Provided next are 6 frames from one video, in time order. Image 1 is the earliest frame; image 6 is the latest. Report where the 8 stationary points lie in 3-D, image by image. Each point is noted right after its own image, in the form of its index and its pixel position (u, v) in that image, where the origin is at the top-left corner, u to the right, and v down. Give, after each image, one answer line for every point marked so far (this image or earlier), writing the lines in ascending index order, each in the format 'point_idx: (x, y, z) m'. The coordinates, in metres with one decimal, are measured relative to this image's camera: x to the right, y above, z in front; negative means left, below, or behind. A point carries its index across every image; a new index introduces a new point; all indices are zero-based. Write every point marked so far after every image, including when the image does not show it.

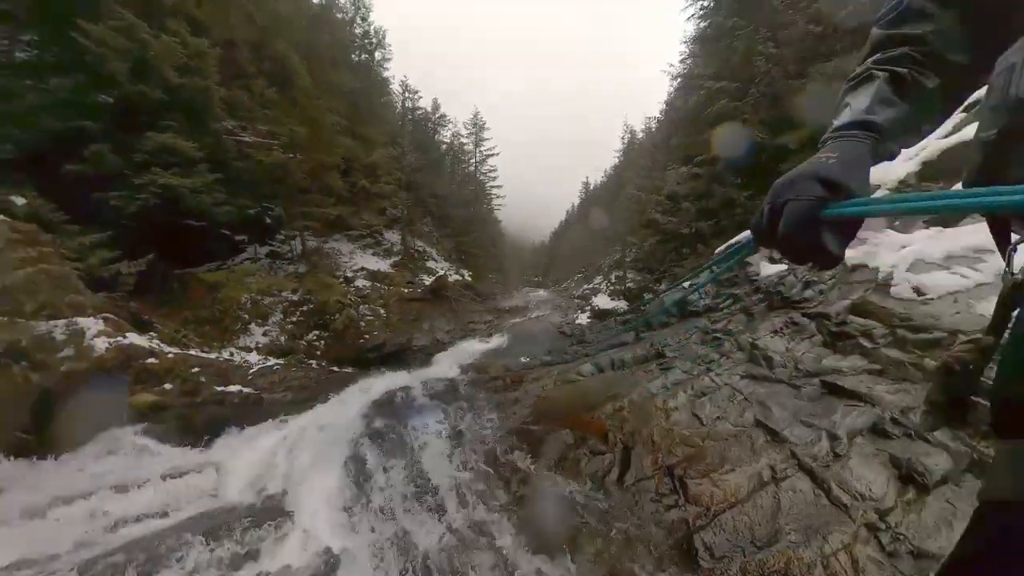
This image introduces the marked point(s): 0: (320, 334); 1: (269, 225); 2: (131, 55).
0: (-3.6, -0.9, +6.1) m
1: (-4.8, +1.3, +6.4) m
2: (-5.0, +3.1, +4.3) m
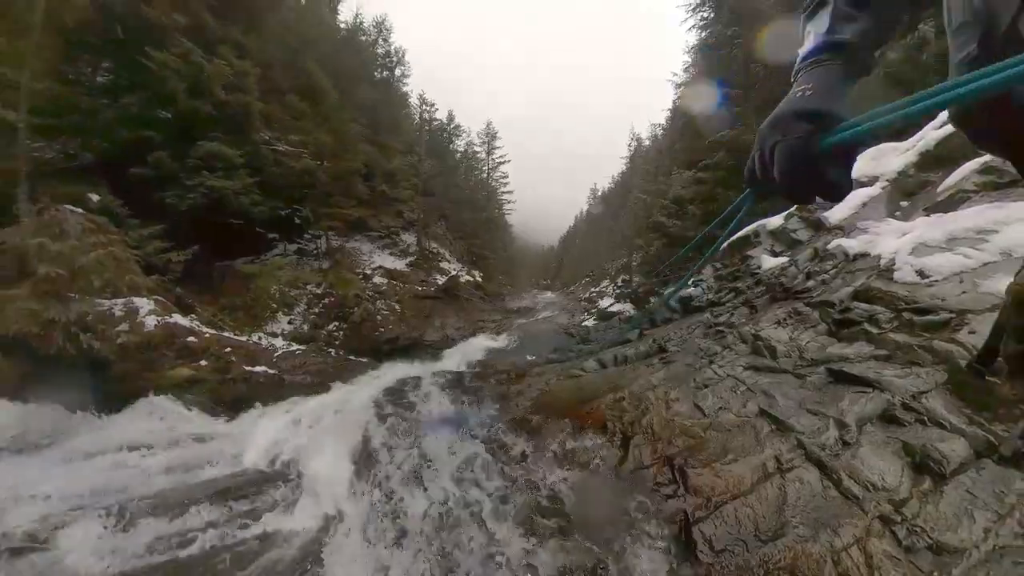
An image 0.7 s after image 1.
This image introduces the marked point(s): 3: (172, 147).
0: (-3.5, -0.8, +6.6) m
1: (-4.6, +1.4, +7.0) m
2: (-5.0, +3.3, +5.0) m
3: (-5.4, +2.2, +5.2) m
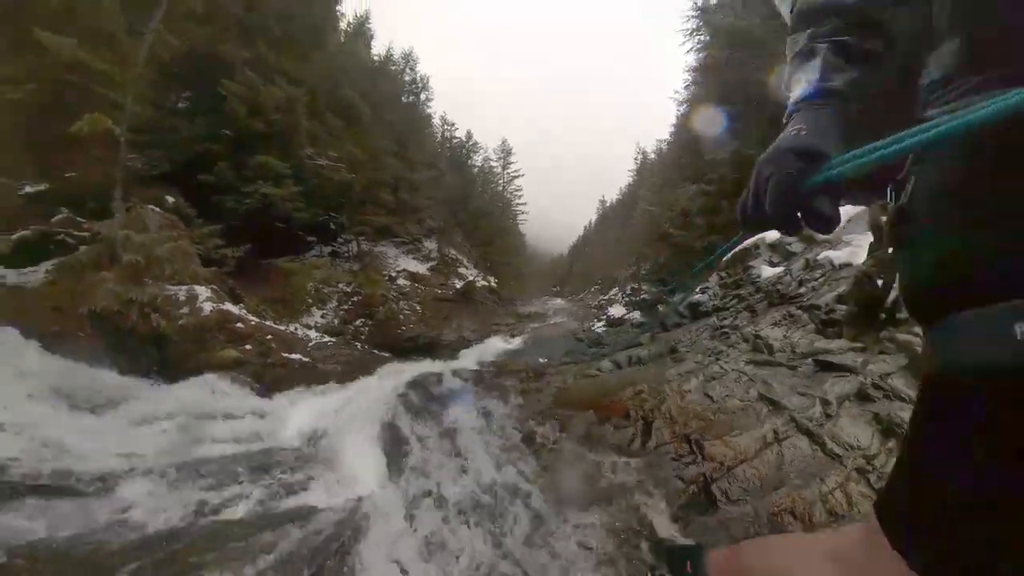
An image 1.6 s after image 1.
0: (-3.2, -0.7, +7.1) m
1: (-4.3, +1.4, +7.7) m
2: (-4.7, +3.4, +5.9) m
3: (-5.1, +2.3, +6.0) m
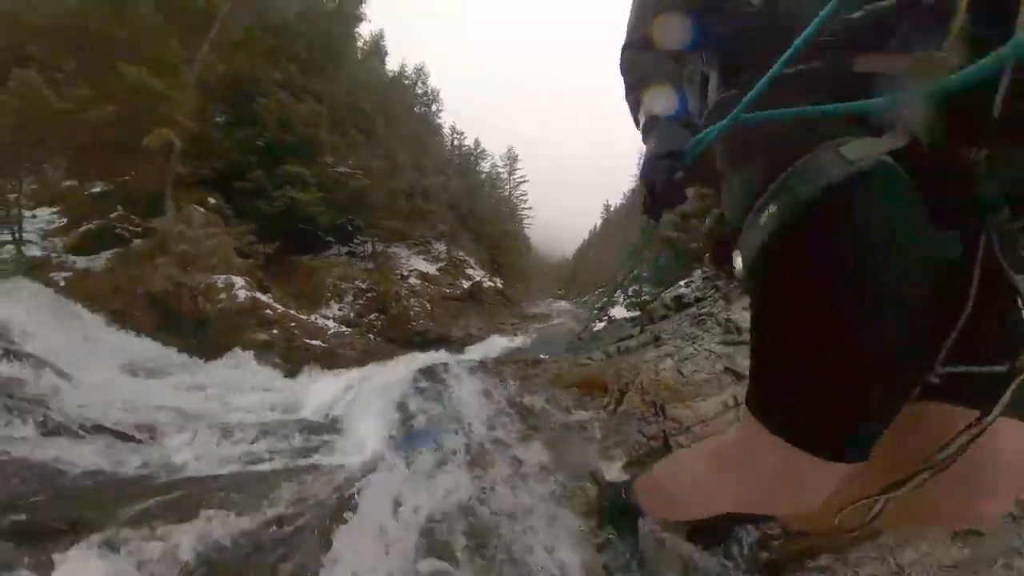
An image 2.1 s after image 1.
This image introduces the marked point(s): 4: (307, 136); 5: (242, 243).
0: (-3.1, -0.7, +7.6) m
1: (-4.2, +1.4, +8.4) m
2: (-4.7, +3.5, +6.6) m
3: (-5.1, +2.5, +6.7) m
4: (-4.3, +3.2, +6.9) m
5: (-5.1, +0.8, +6.2) m
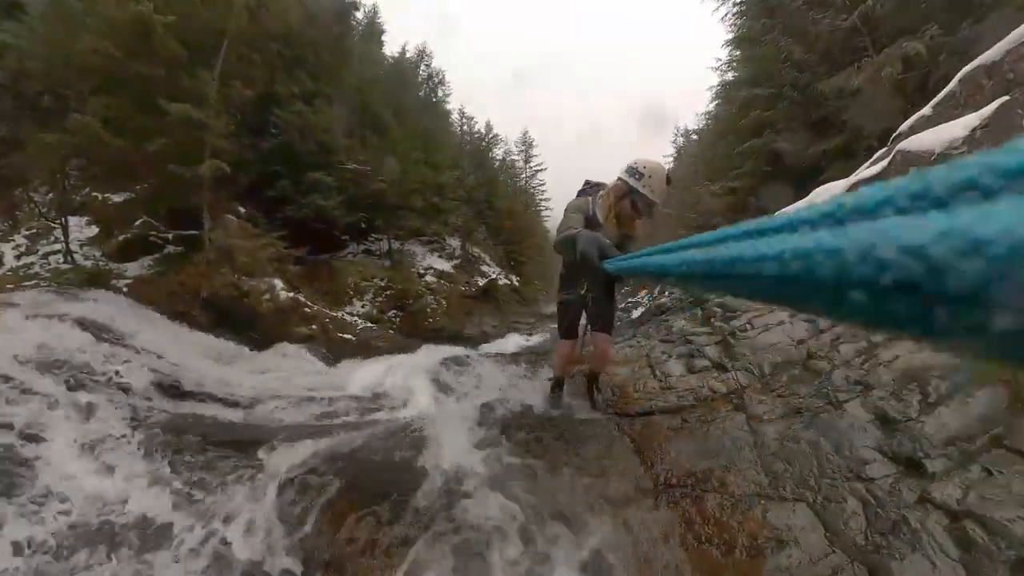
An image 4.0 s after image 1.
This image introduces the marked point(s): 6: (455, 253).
0: (-2.9, -0.6, +8.1) m
1: (-3.9, +1.6, +8.8) m
2: (-4.6, +3.5, +7.0) m
3: (-4.9, +2.5, +7.2) m
4: (-4.2, +3.2, +7.3) m
5: (-5.0, +0.8, +6.8) m
6: (-1.7, +1.2, +10.9) m
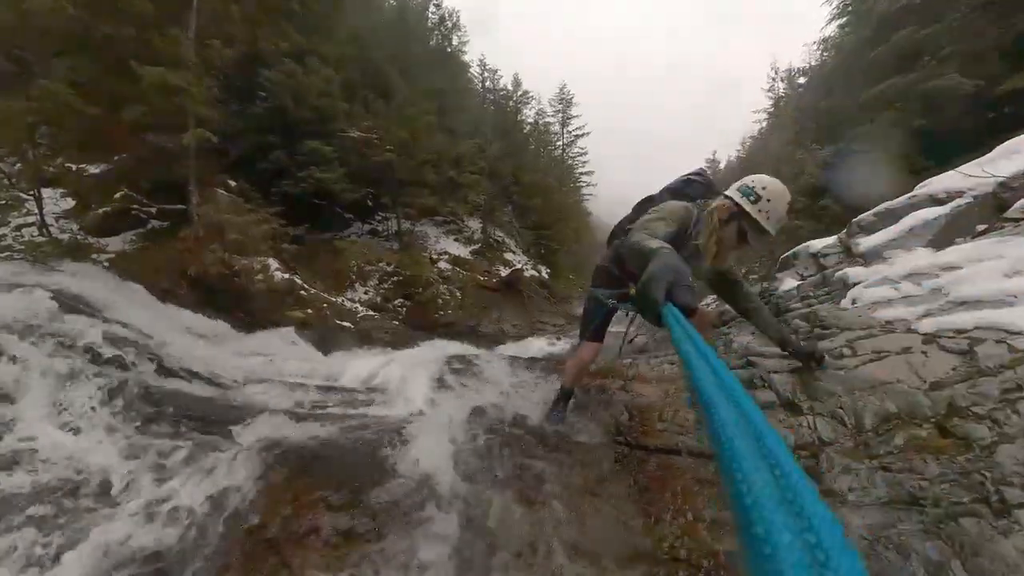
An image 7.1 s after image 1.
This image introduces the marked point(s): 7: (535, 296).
0: (-2.4, -0.3, +7.1) m
1: (-3.2, +1.9, +8.0) m
2: (-4.2, +3.8, +6.2) m
3: (-4.5, +2.8, +6.5) m
4: (-3.7, +3.6, +6.4) m
5: (-4.7, +1.2, +6.2) m
6: (-0.7, +1.6, +9.6) m
7: (+1.0, -0.1, +9.5) m
